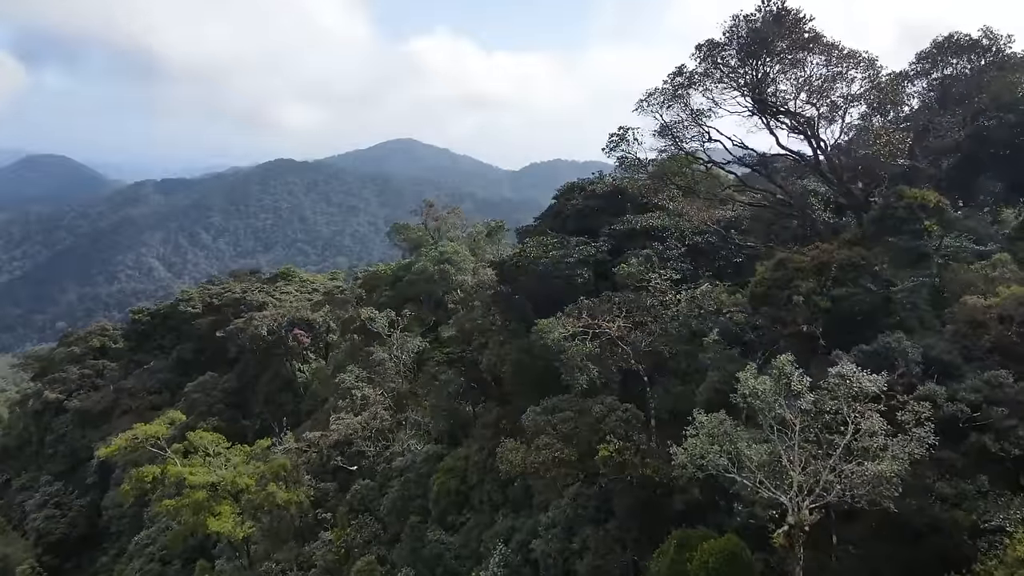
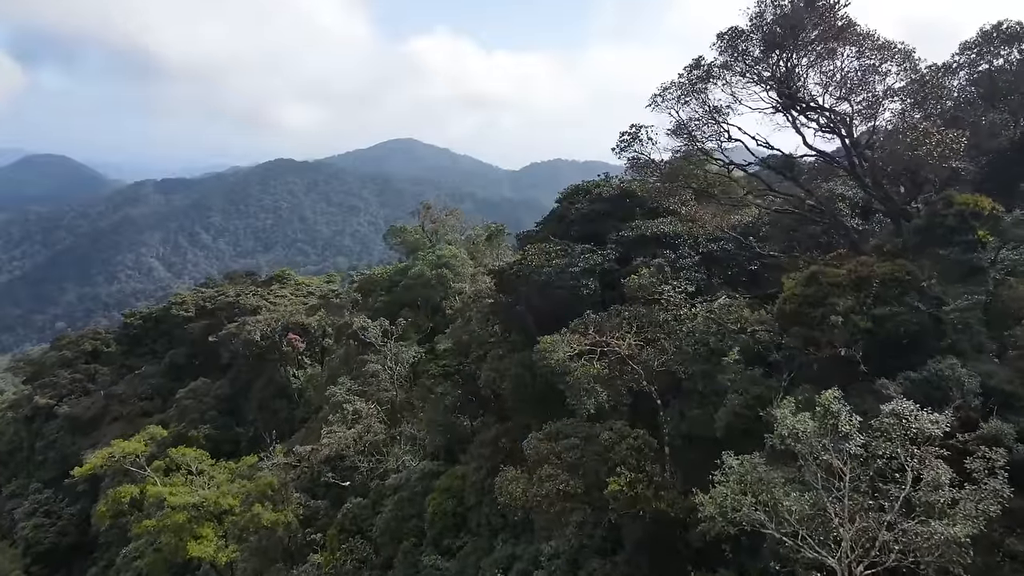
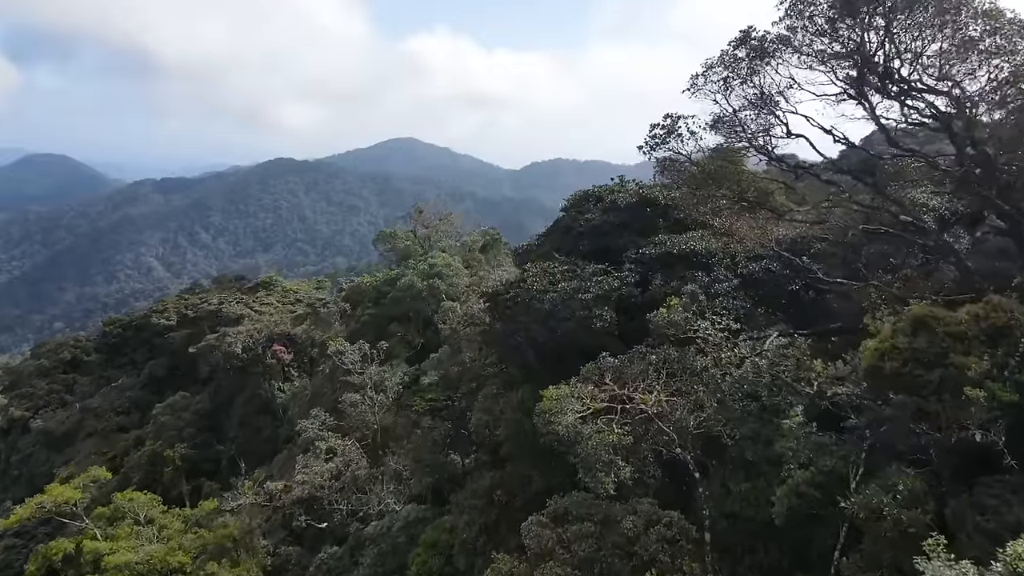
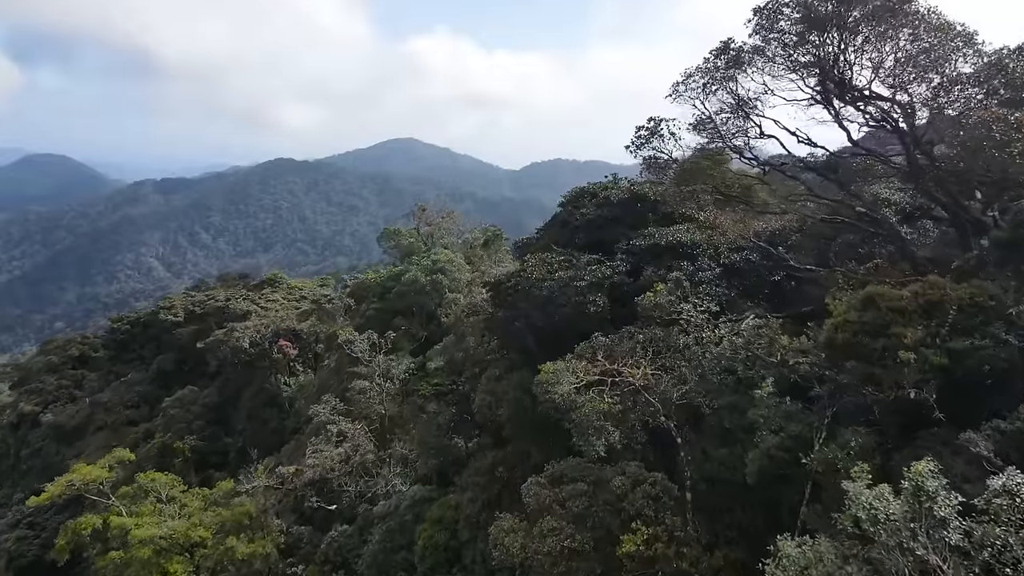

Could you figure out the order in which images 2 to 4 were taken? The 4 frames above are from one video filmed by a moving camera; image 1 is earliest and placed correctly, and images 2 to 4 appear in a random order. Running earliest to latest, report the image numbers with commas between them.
2, 4, 3
